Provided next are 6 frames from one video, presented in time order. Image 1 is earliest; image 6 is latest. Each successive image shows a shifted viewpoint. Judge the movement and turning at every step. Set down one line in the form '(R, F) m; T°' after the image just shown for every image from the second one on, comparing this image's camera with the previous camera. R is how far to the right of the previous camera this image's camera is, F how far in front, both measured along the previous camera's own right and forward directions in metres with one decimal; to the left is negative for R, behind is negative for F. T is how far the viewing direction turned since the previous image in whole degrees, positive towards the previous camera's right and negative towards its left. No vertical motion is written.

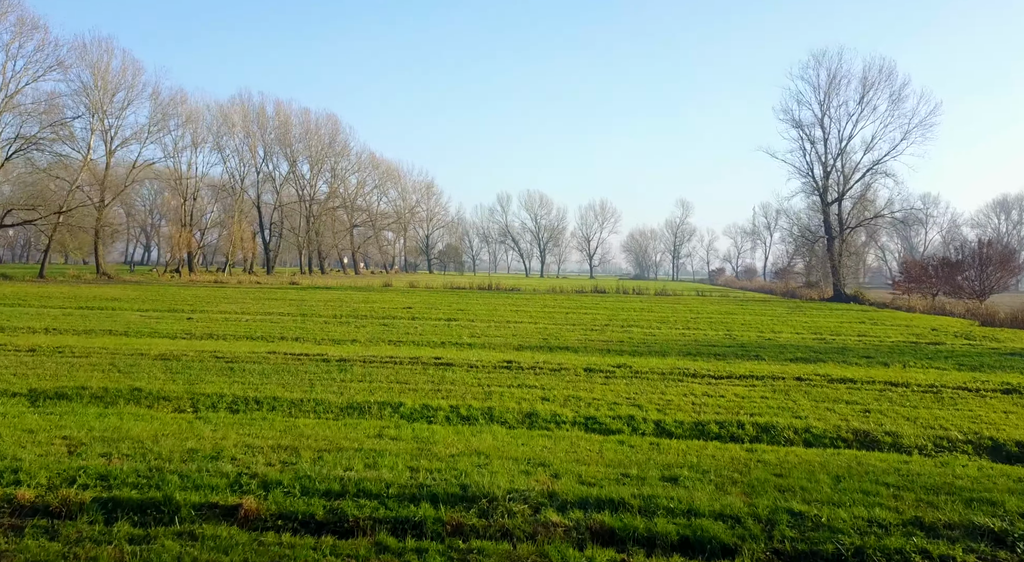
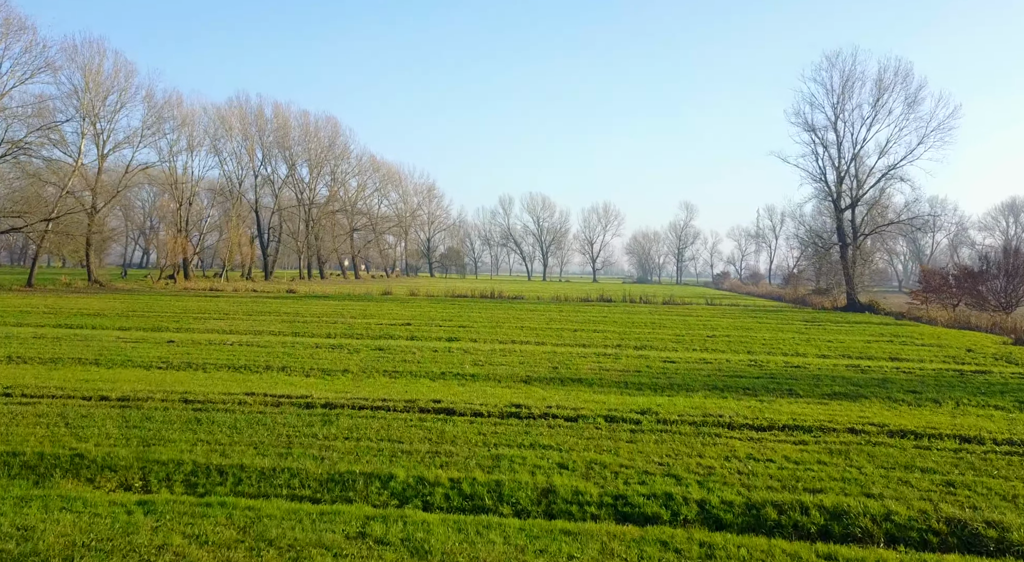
(-0.1, +1.2) m; 0°
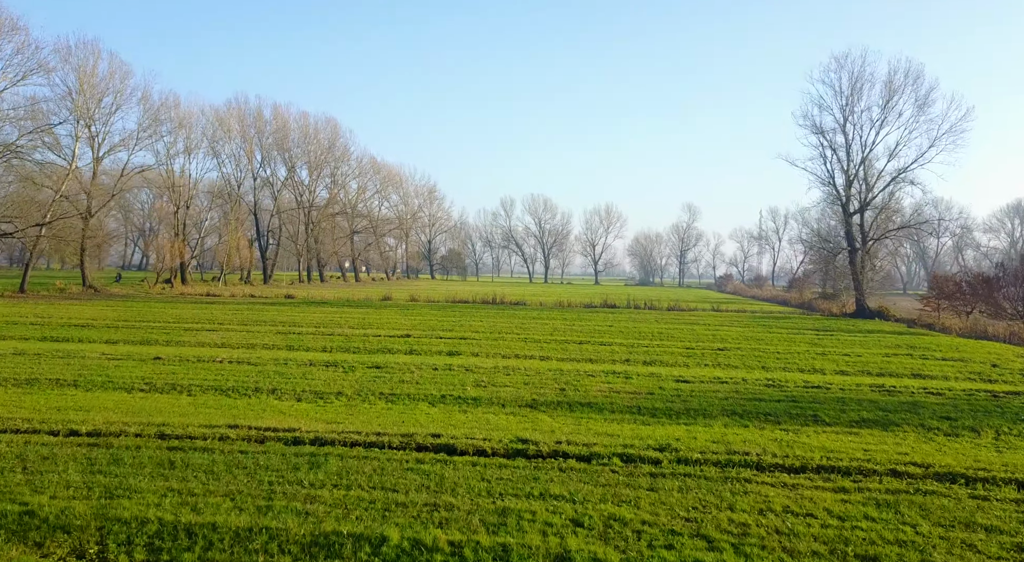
(0.0, +0.8) m; 0°
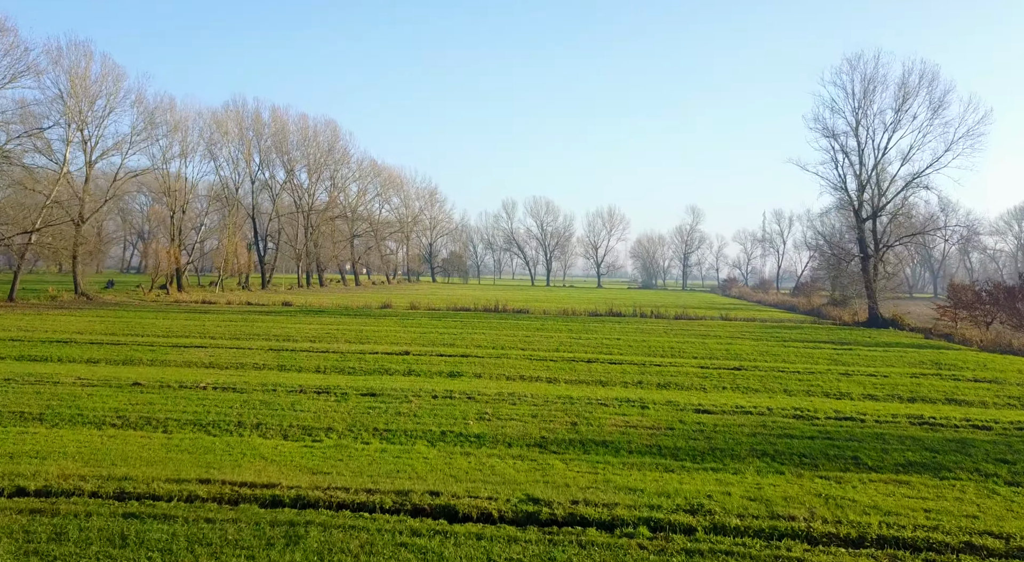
(-0.1, +1.0) m; 0°
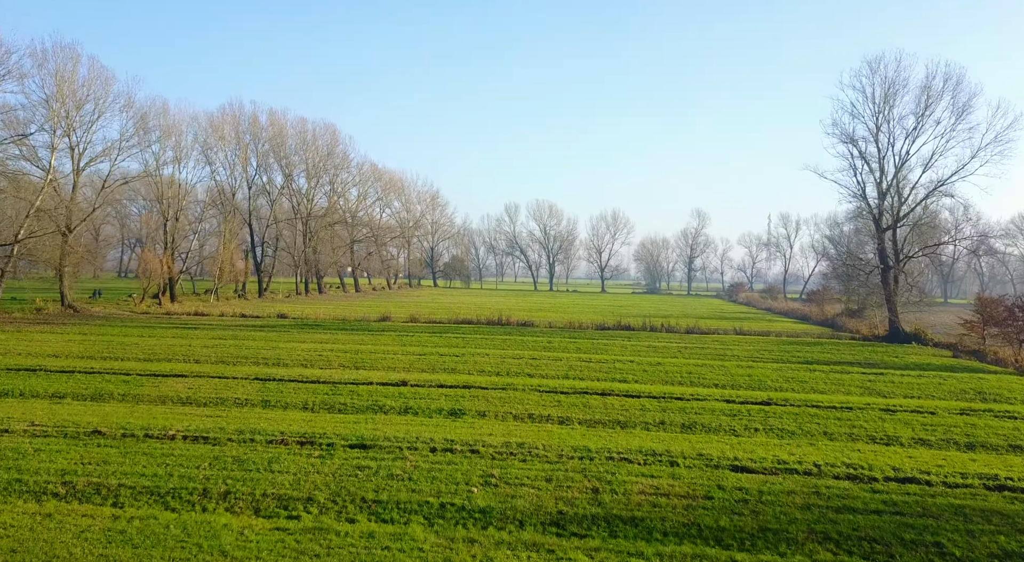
(-0.1, +1.6) m; 0°
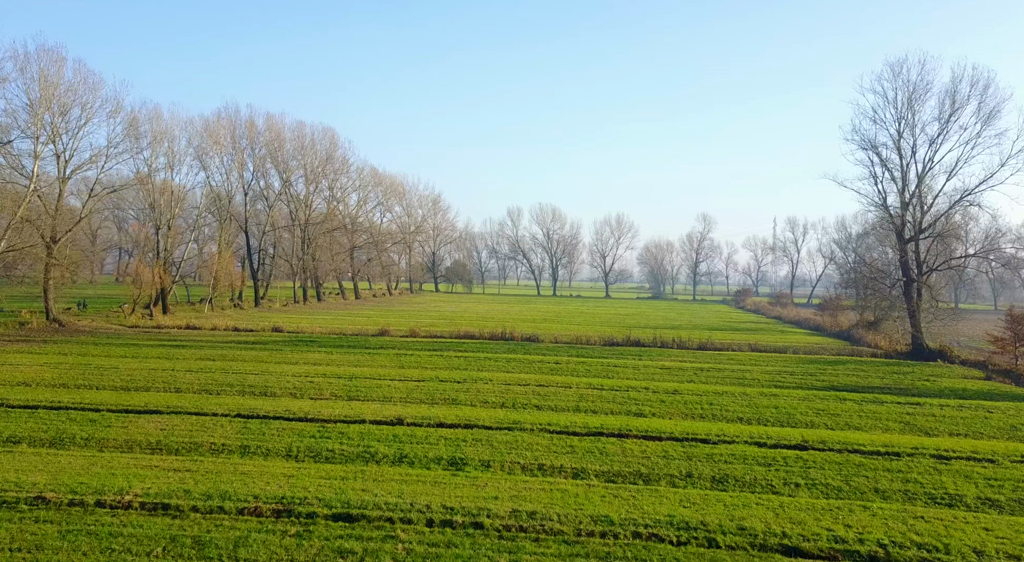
(-0.1, +1.7) m; 0°
